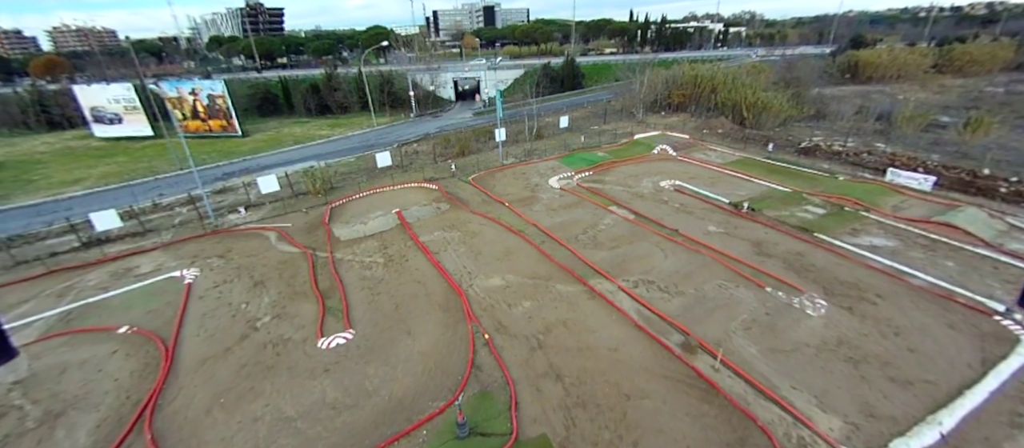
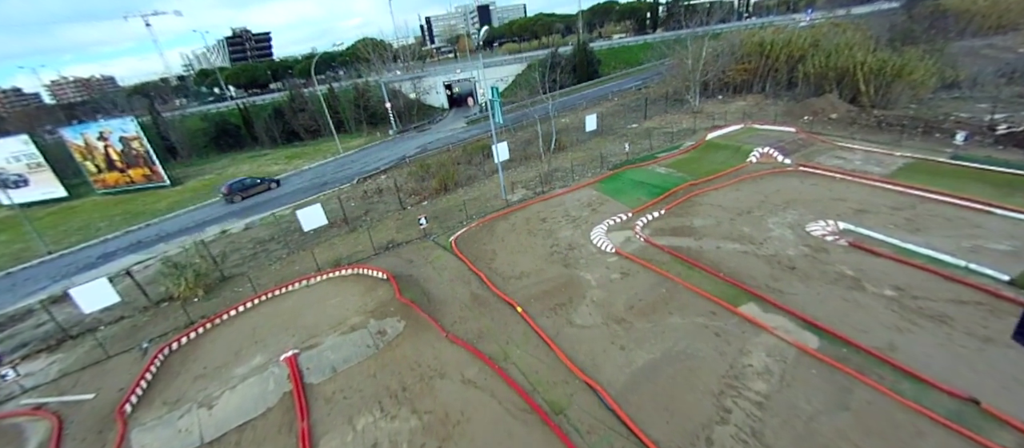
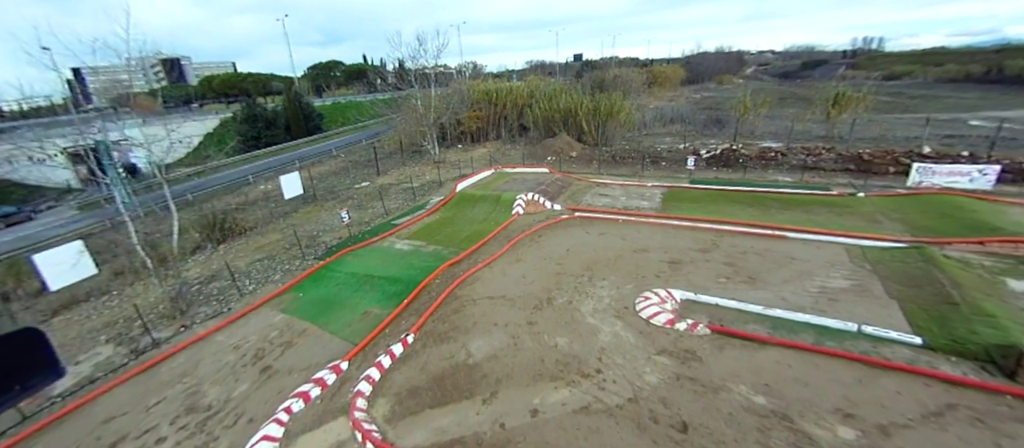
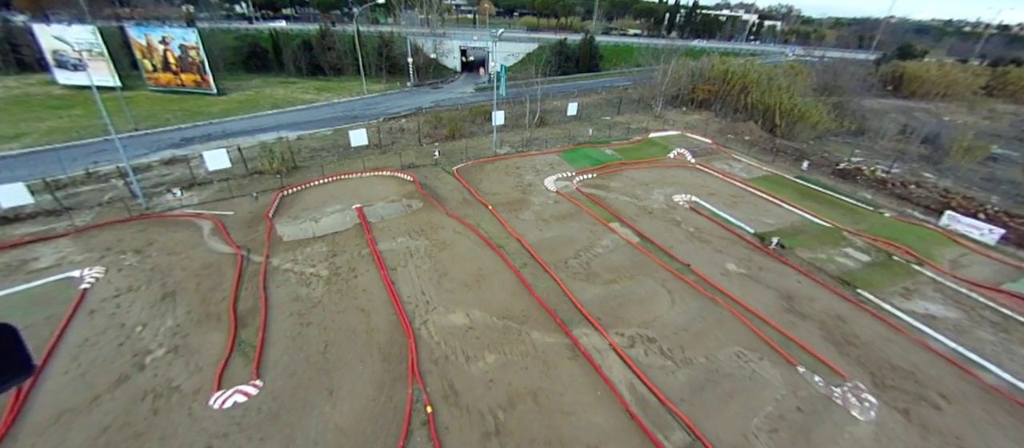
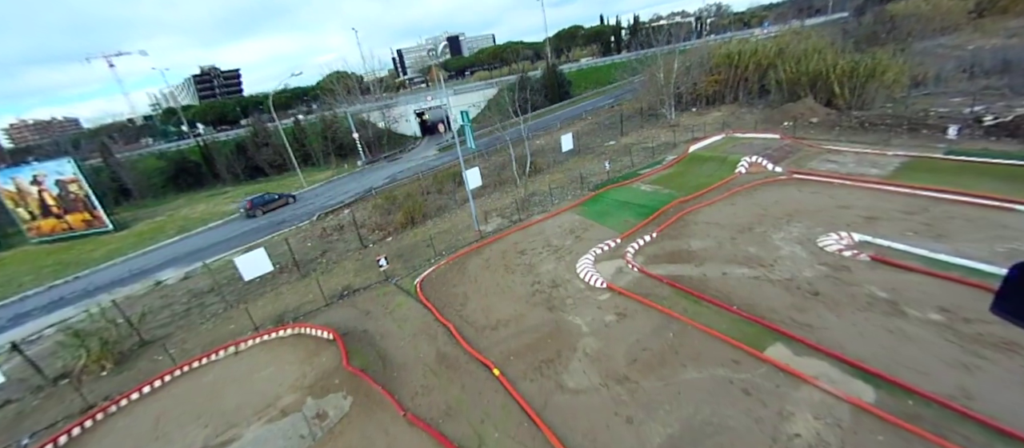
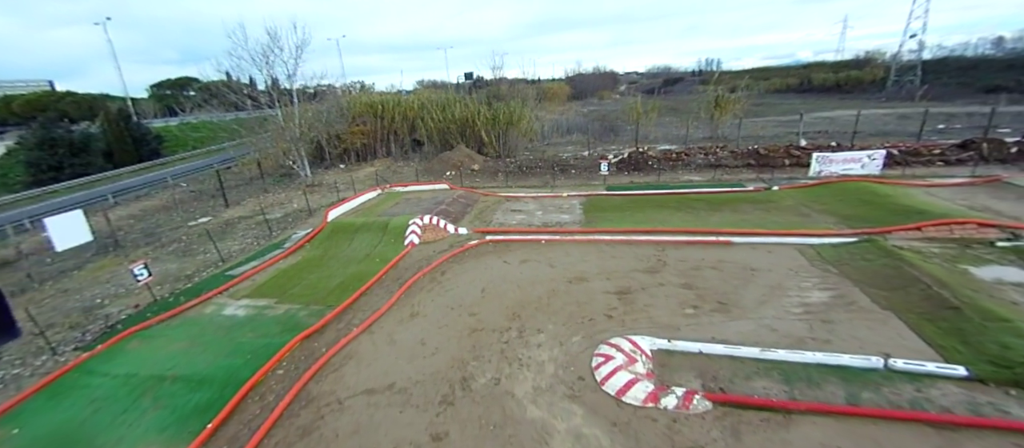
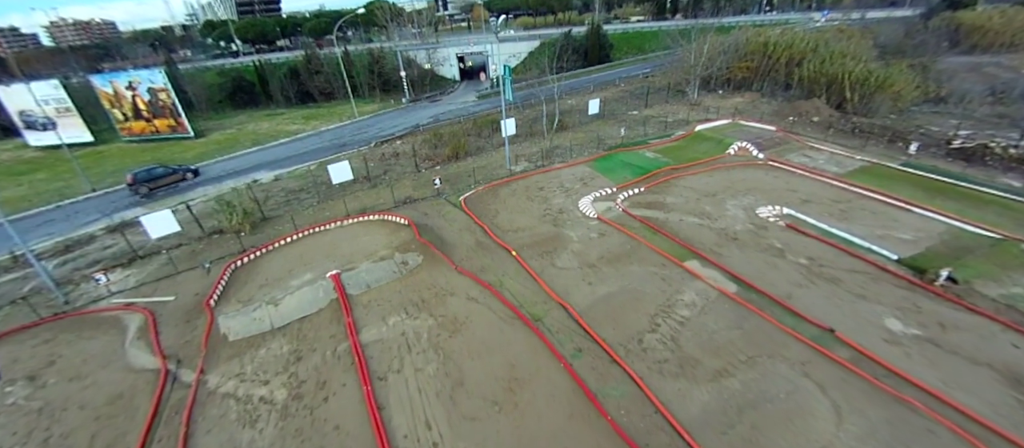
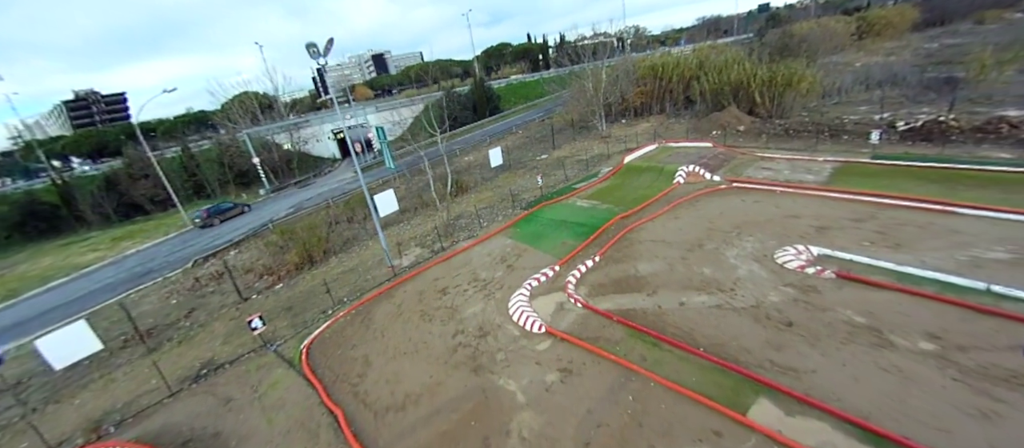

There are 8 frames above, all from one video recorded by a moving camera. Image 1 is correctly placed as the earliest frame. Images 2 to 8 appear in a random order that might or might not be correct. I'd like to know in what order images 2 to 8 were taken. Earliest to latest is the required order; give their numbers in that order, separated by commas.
4, 7, 2, 5, 8, 3, 6
